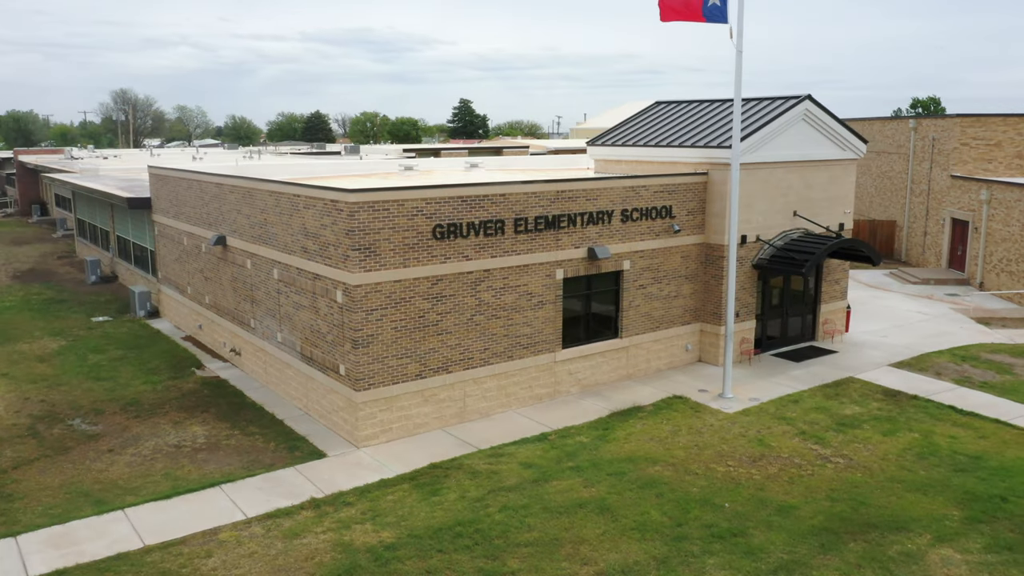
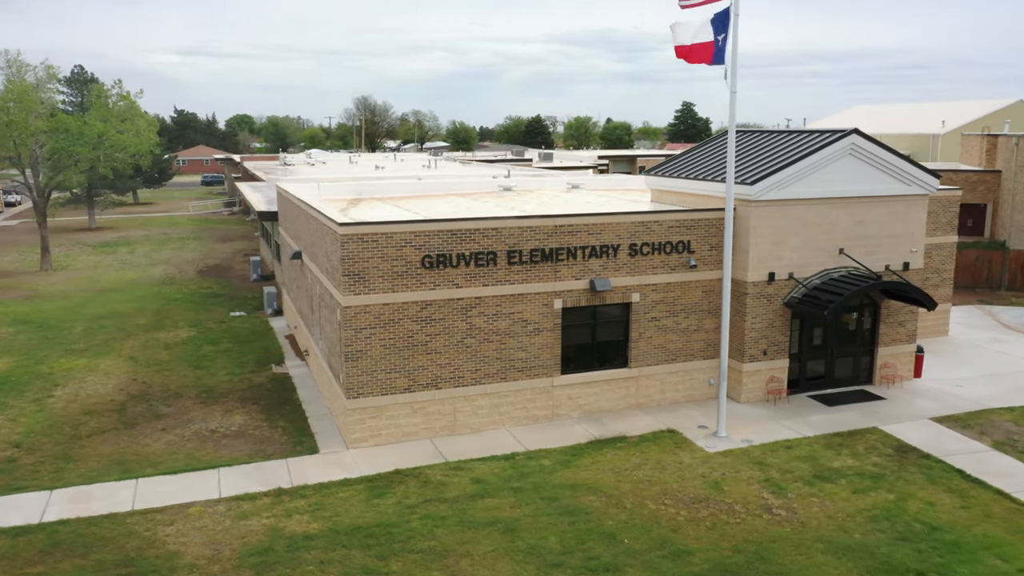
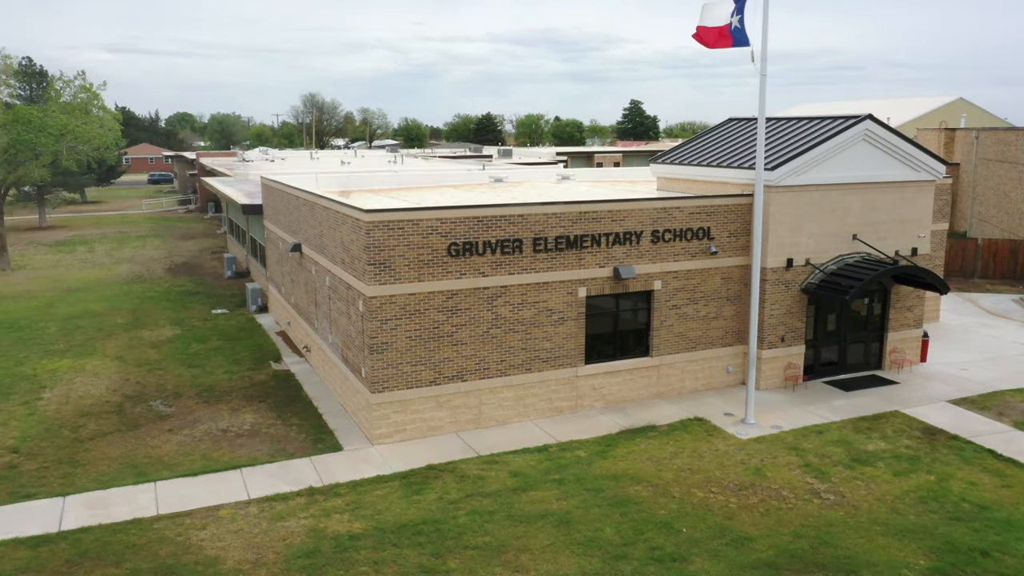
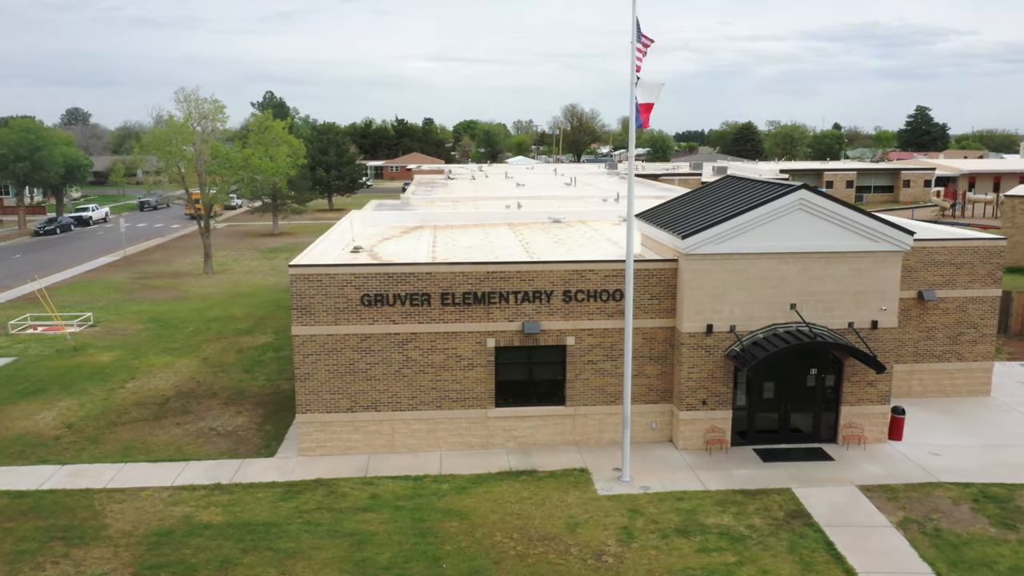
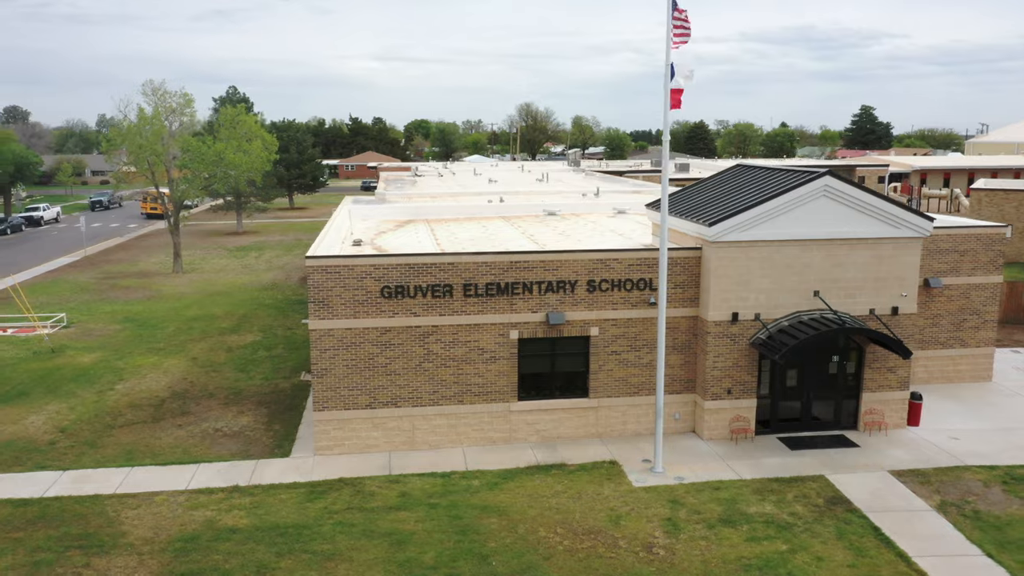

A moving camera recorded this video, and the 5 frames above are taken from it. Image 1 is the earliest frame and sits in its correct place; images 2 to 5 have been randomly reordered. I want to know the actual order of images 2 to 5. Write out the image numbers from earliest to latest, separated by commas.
3, 2, 5, 4
